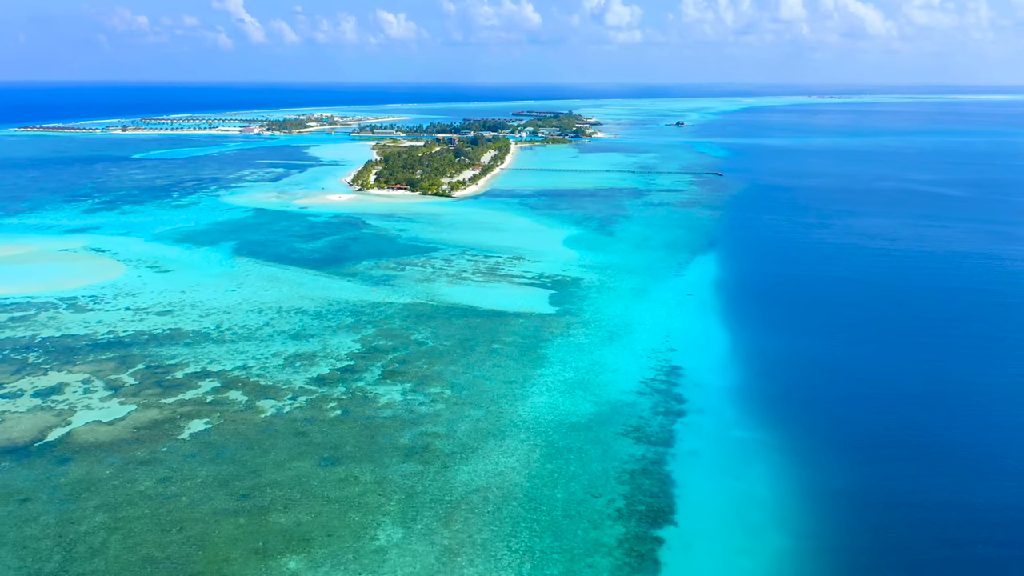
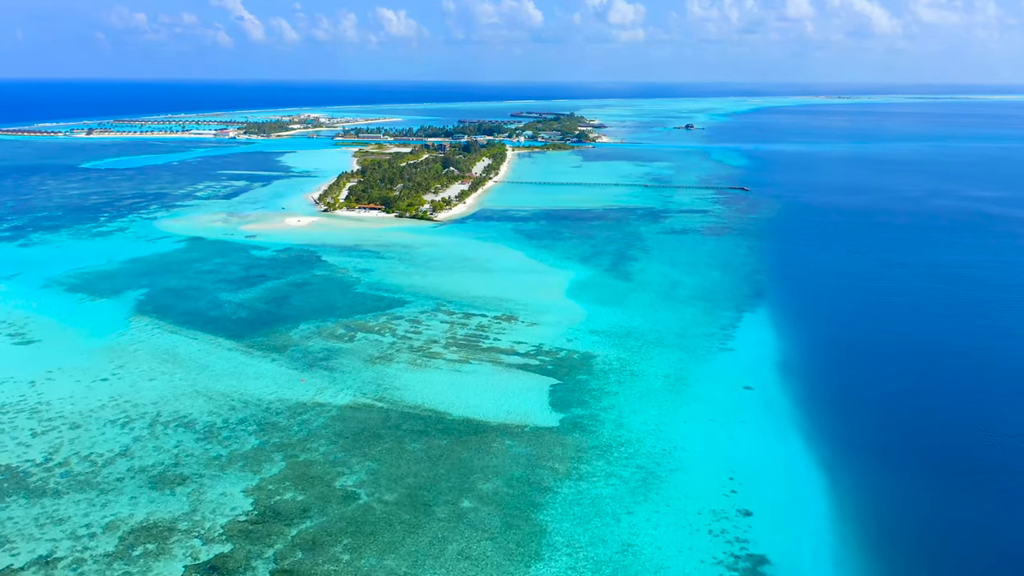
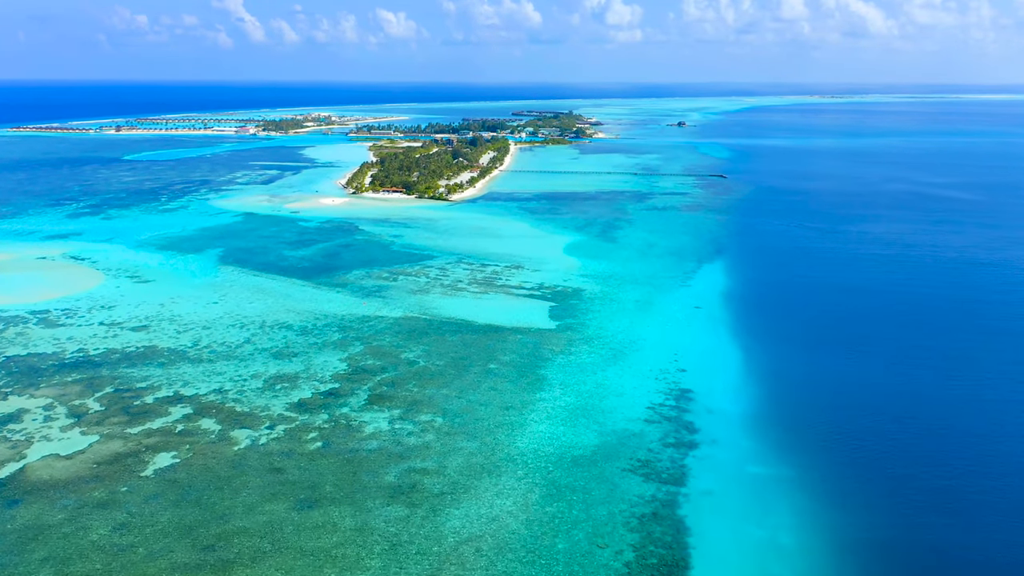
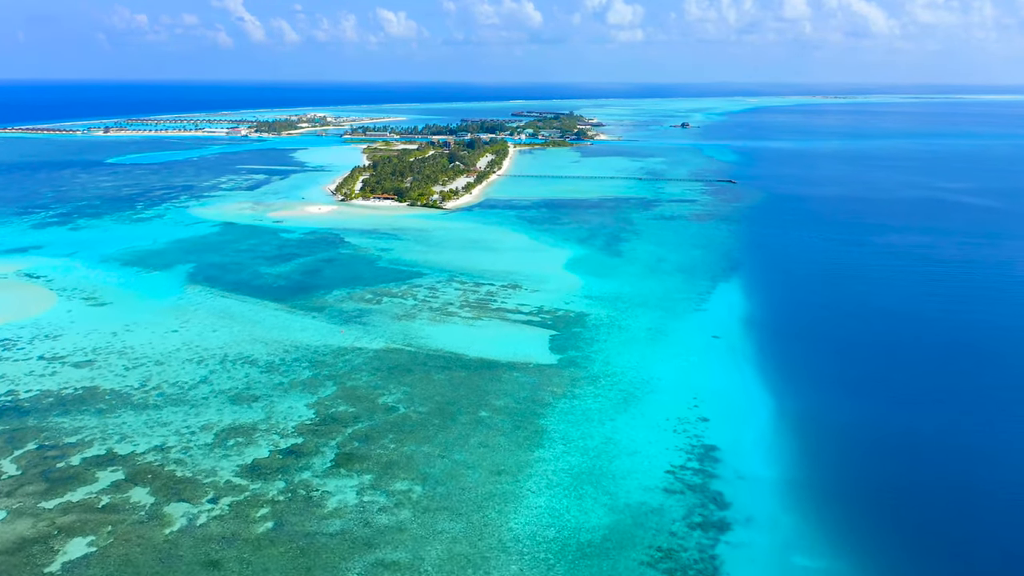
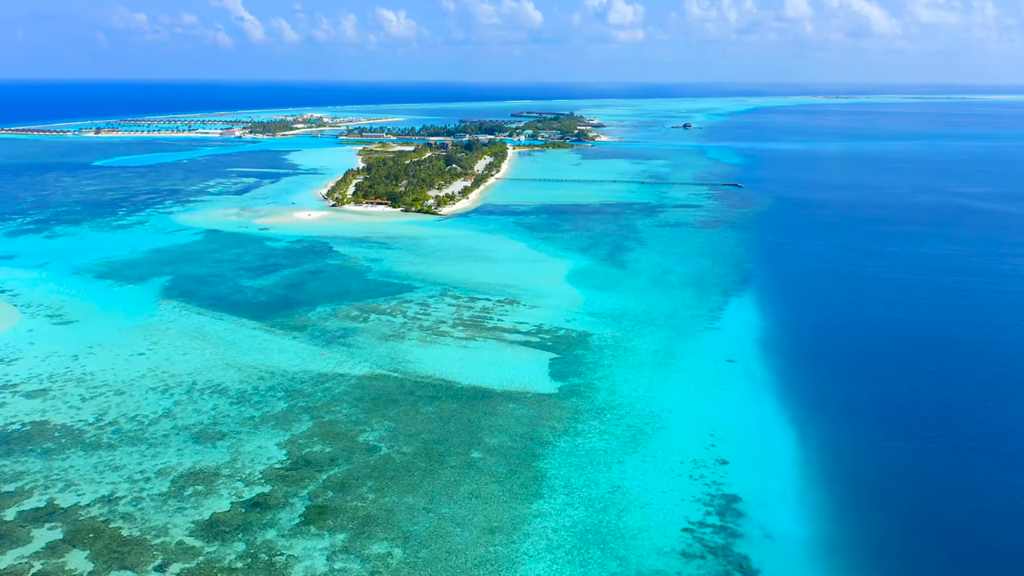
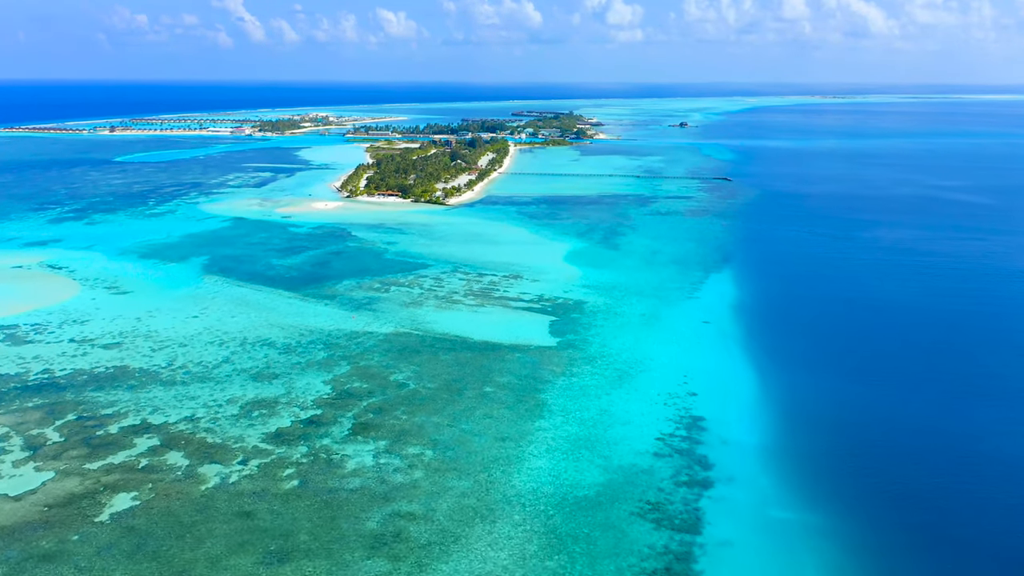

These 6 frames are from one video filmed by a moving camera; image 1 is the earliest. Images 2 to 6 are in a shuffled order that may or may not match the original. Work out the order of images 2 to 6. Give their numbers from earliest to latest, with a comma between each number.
3, 6, 4, 5, 2
